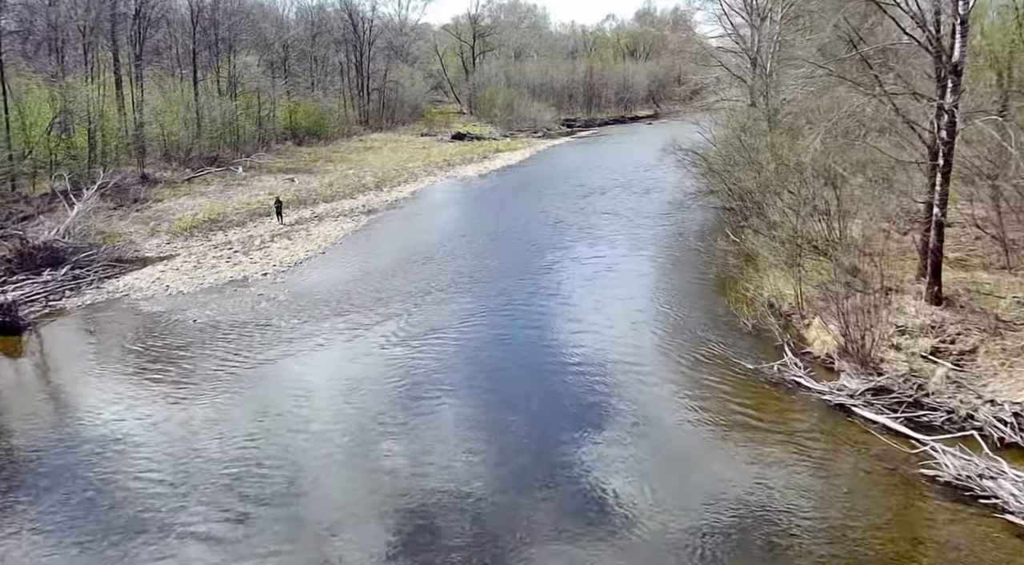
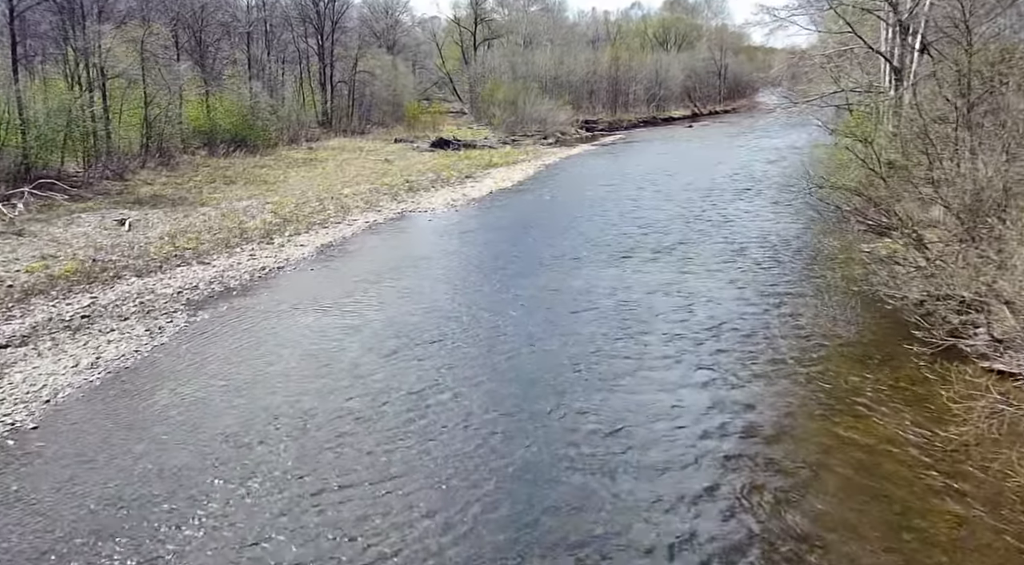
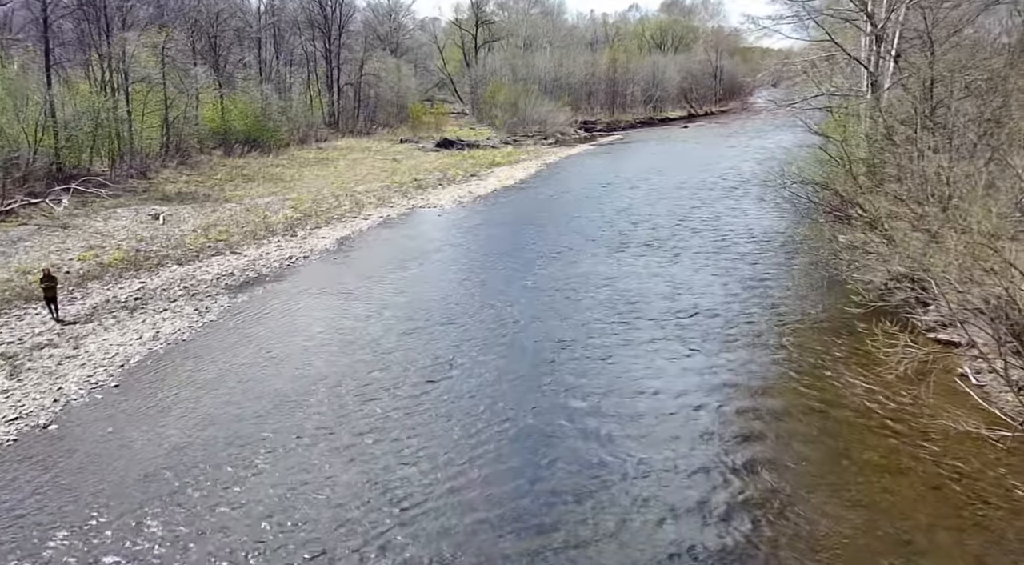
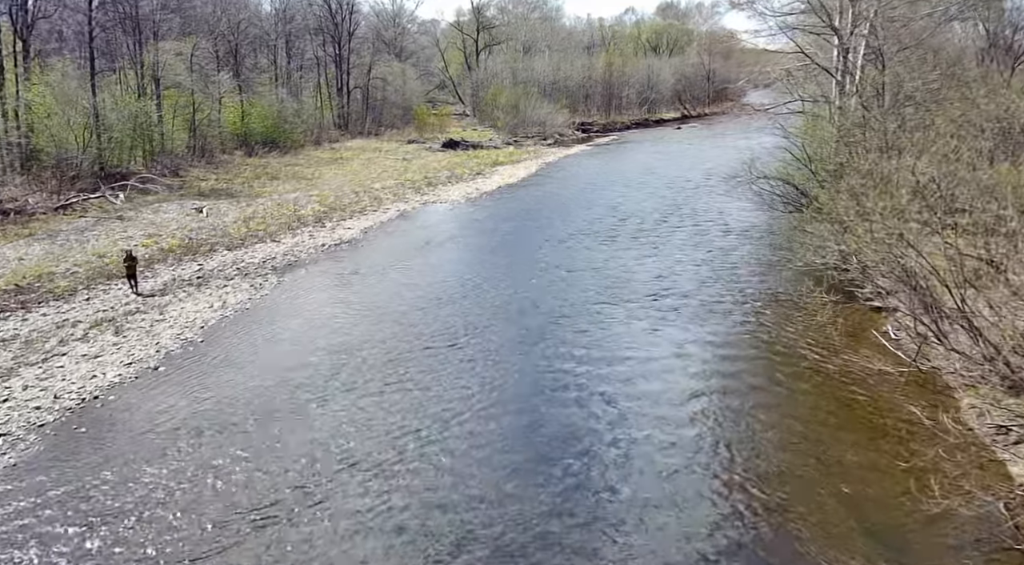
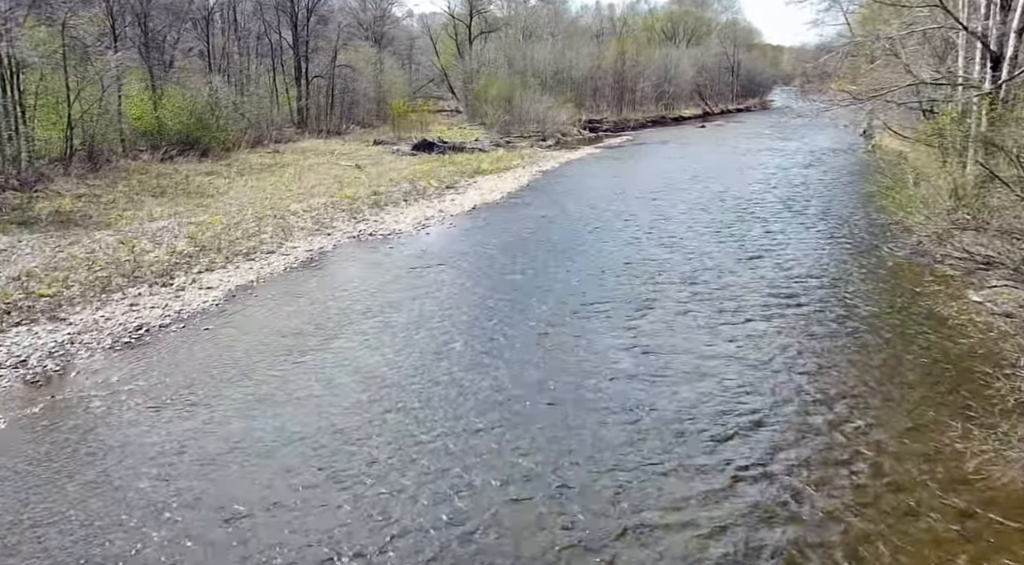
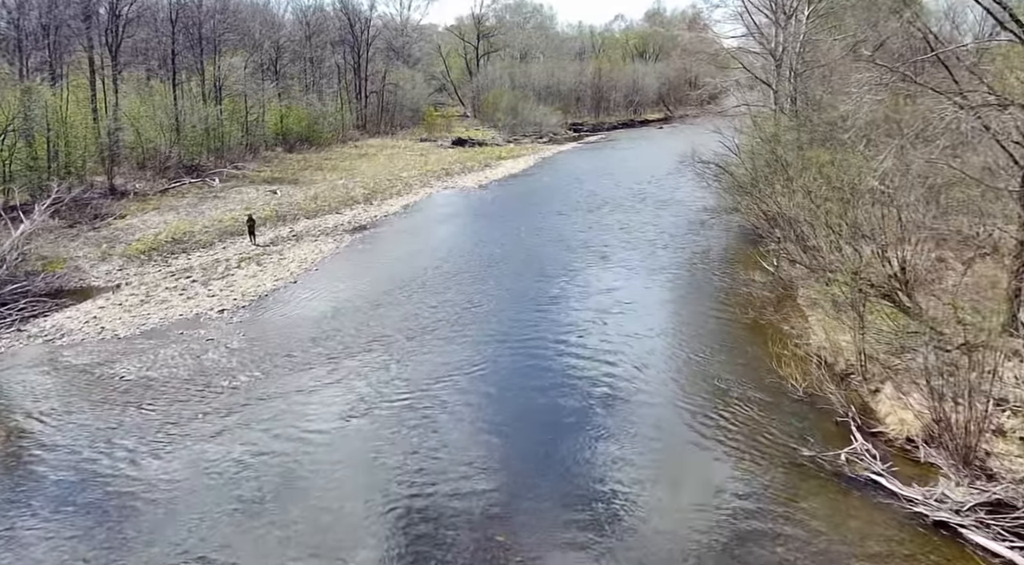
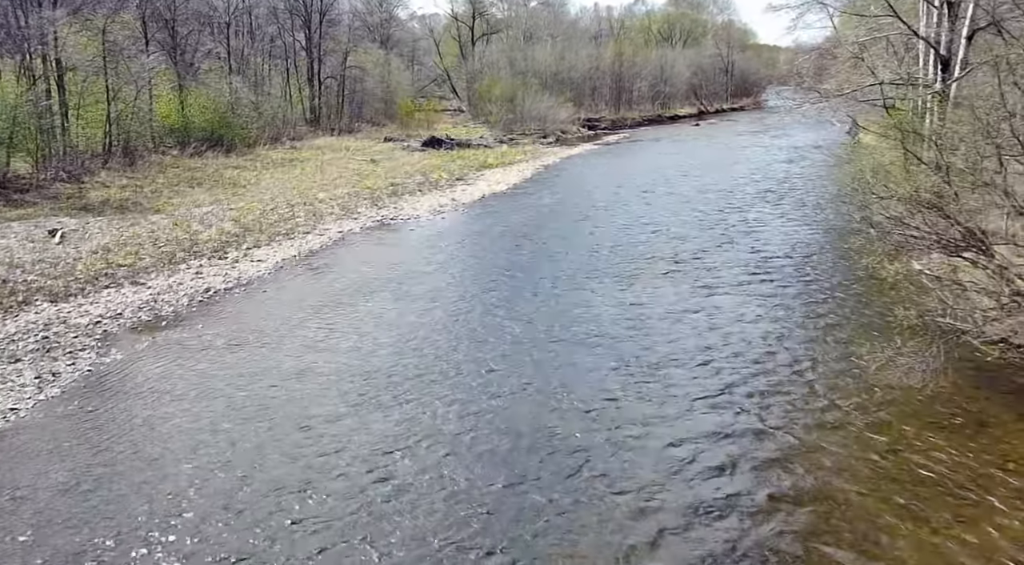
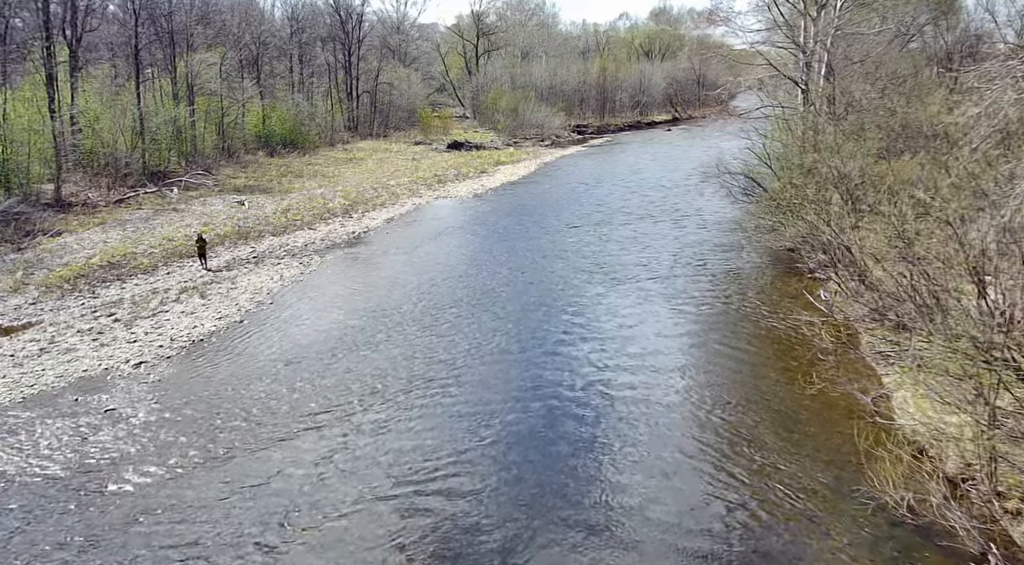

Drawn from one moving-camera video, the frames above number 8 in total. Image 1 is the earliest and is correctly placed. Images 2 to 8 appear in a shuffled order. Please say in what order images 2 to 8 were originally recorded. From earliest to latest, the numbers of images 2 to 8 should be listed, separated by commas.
6, 8, 4, 3, 2, 7, 5
